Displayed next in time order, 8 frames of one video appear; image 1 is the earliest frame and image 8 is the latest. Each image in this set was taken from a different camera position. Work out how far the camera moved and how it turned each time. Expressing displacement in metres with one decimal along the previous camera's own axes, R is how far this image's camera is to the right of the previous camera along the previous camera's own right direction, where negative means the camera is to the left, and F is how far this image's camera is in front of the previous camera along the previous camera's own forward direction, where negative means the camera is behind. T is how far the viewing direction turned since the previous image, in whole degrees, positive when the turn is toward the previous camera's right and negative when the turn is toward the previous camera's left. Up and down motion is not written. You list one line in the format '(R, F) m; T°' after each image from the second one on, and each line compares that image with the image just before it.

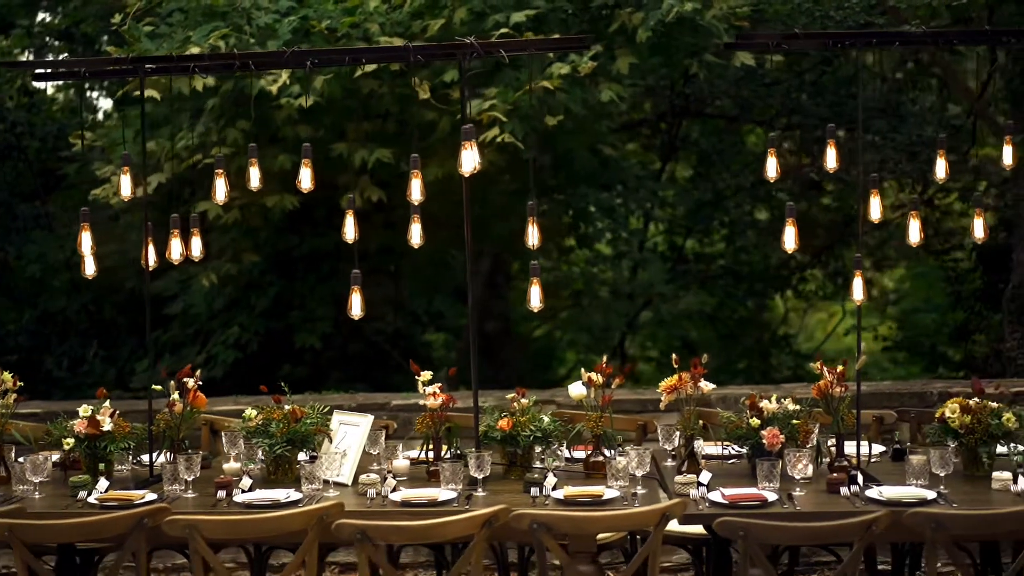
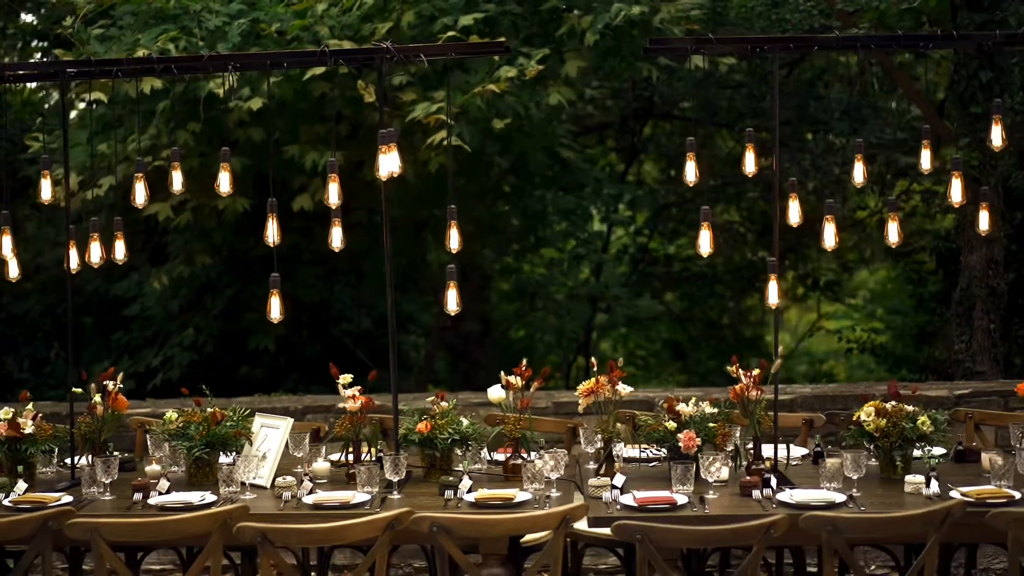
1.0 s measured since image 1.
(+0.3, 0.0) m; 0°
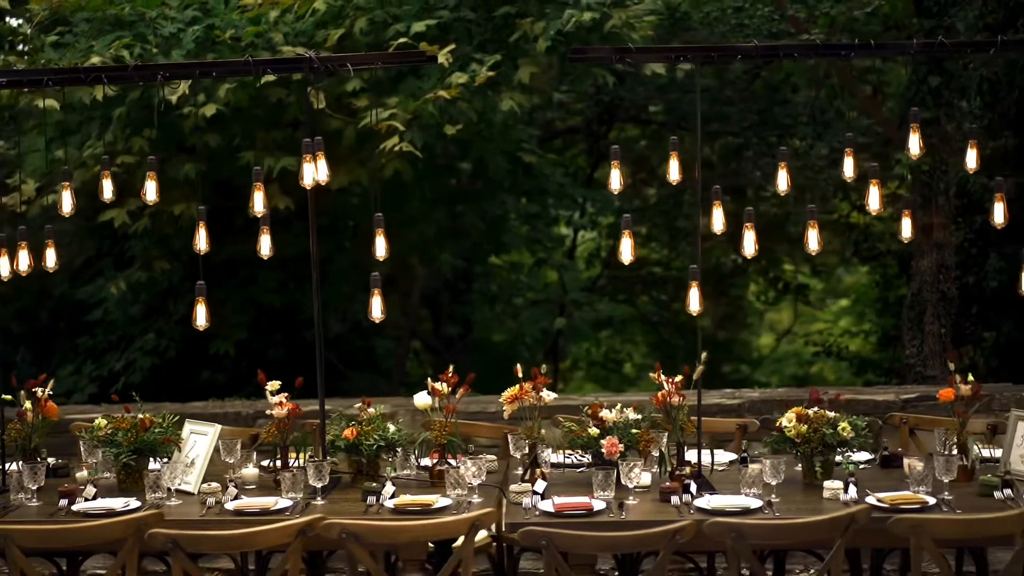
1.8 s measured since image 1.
(+0.3, 0.0) m; 0°
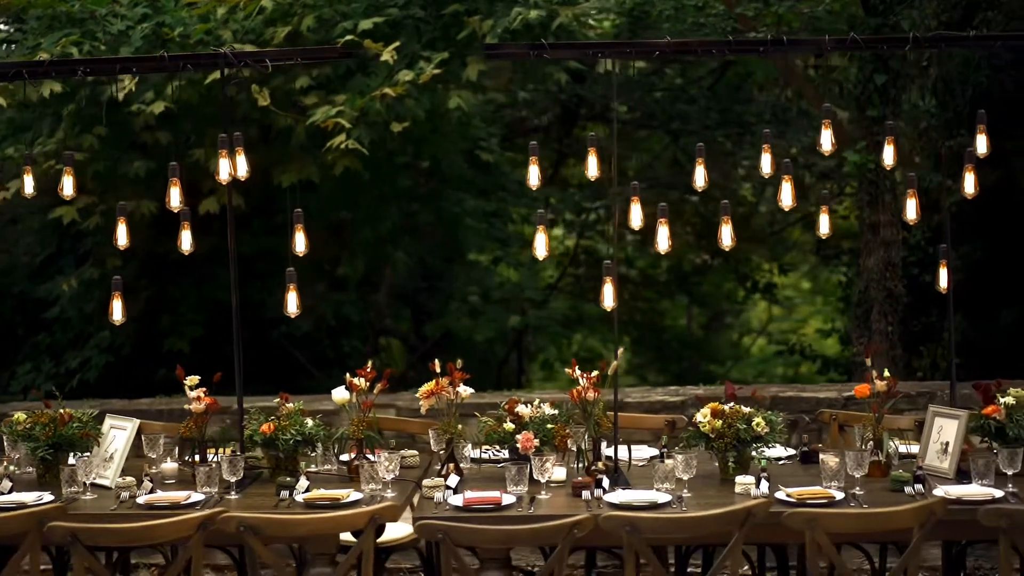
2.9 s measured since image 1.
(+0.3, 0.0) m; 0°
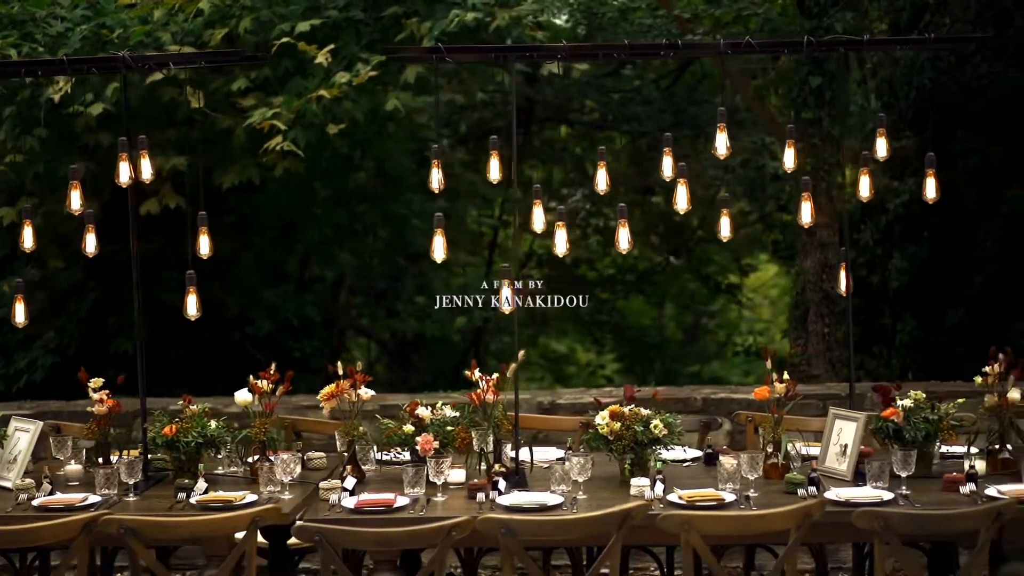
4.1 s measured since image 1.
(+0.4, 0.0) m; 0°
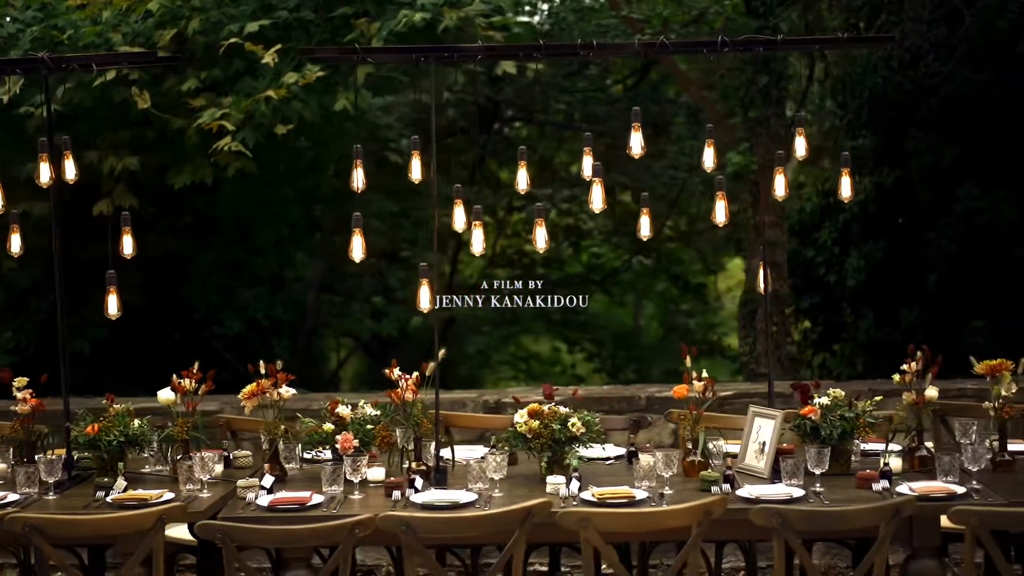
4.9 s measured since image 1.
(+0.3, 0.0) m; 0°
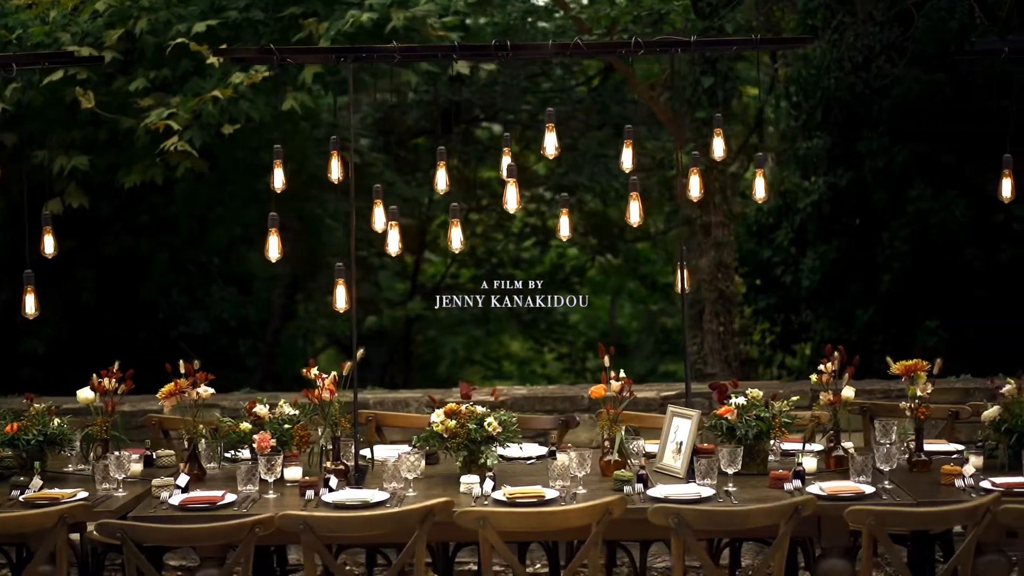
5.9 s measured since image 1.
(+0.3, 0.0) m; 0°
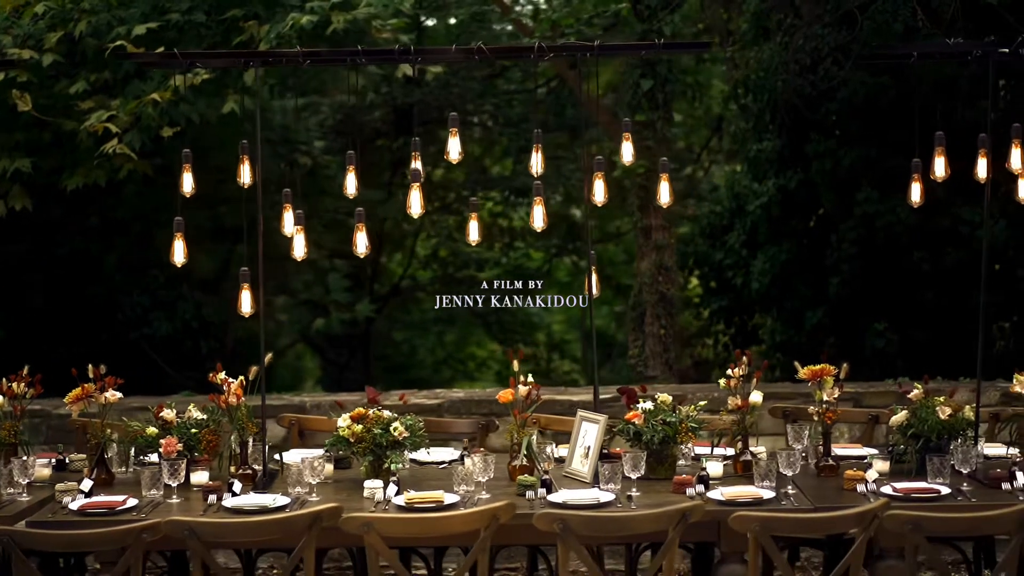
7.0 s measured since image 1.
(+0.4, 0.0) m; 0°
